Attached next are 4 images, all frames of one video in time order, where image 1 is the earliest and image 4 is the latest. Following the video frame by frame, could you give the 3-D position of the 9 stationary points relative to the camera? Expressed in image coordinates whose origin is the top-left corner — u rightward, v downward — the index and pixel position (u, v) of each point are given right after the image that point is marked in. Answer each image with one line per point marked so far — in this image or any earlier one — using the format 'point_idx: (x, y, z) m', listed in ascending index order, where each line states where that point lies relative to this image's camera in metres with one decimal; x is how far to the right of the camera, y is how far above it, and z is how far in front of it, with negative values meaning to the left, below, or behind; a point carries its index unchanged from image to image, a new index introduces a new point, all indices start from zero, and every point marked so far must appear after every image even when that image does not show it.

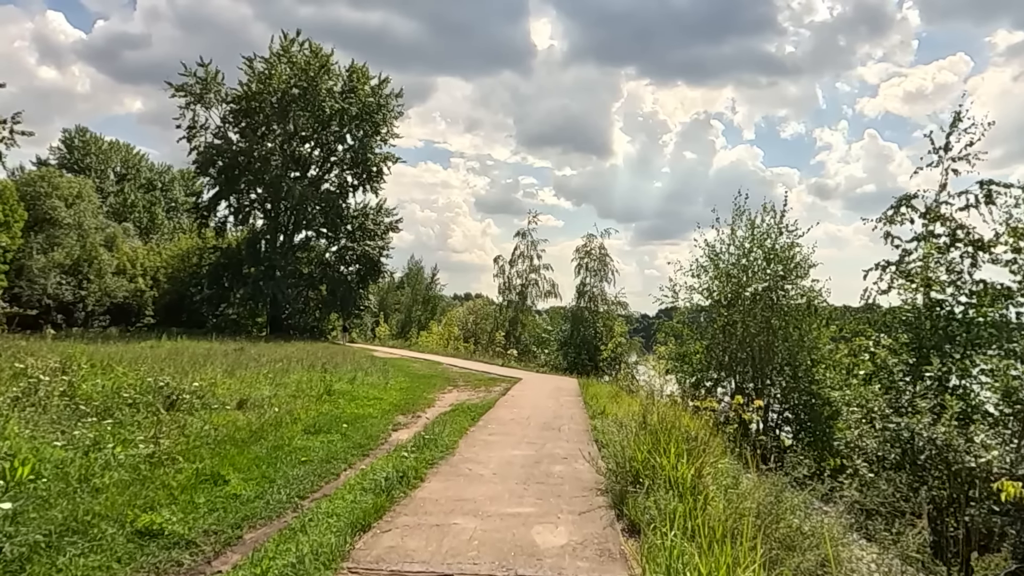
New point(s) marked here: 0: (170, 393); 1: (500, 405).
0: (-4.6, -1.4, +8.7) m
1: (-0.2, -2.2, +12.2) m
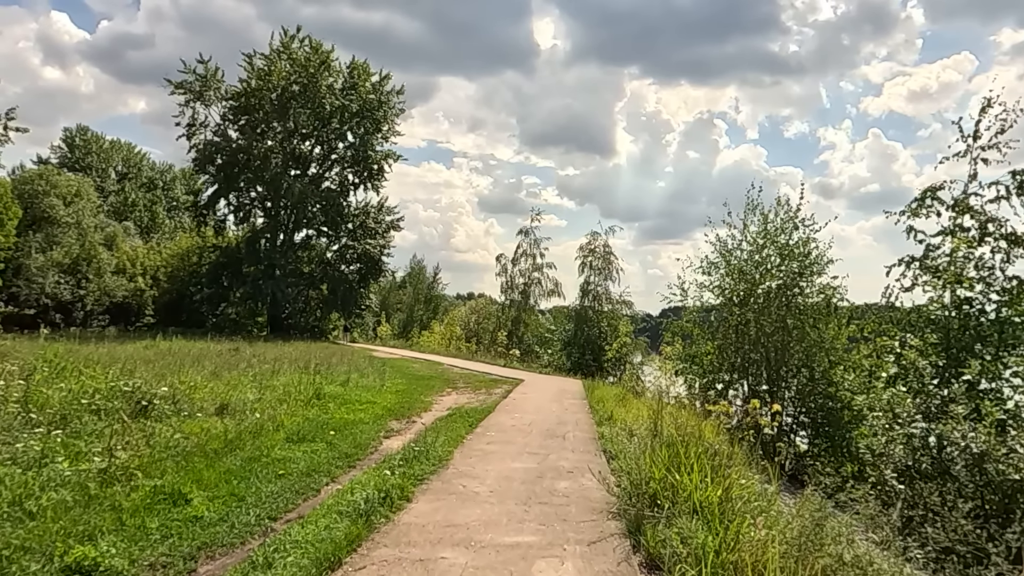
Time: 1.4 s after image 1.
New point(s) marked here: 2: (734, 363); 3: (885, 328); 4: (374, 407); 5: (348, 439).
0: (-4.6, -1.4, +8.0) m
1: (-0.2, -2.2, +11.4) m
2: (+5.1, -1.7, +14.9) m
3: (+7.2, -0.8, +12.5) m
4: (-2.4, -2.1, +11.4) m
5: (-2.2, -2.0, +8.6) m
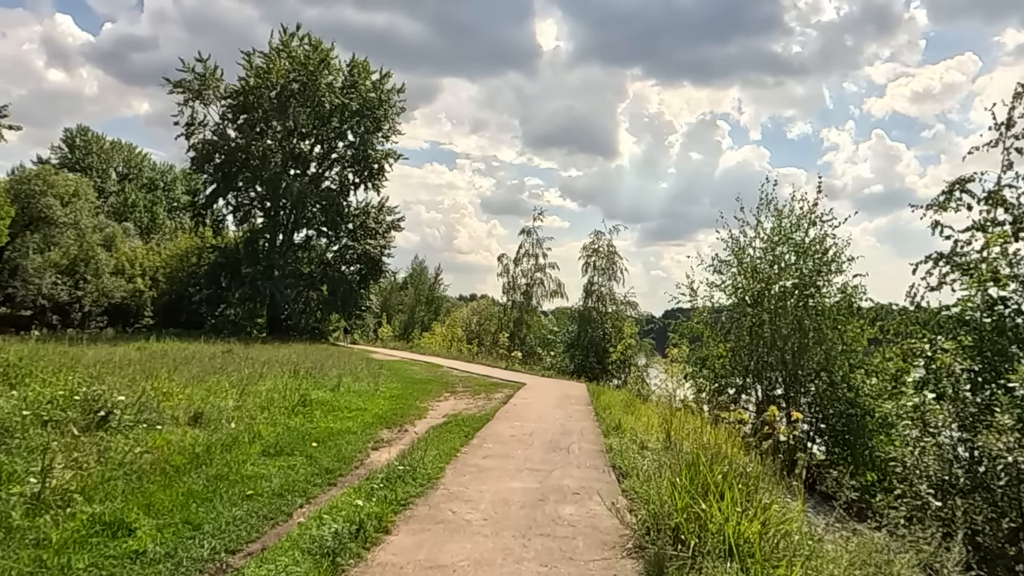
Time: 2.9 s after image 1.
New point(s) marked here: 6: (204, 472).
0: (-4.6, -1.3, +7.2) m
1: (-0.2, -2.1, +10.7) m
2: (+5.1, -1.7, +14.1) m
3: (+7.2, -0.8, +11.7) m
4: (-2.4, -2.1, +10.6) m
5: (-2.2, -2.0, +7.8) m
6: (-3.0, -1.8, +6.3) m
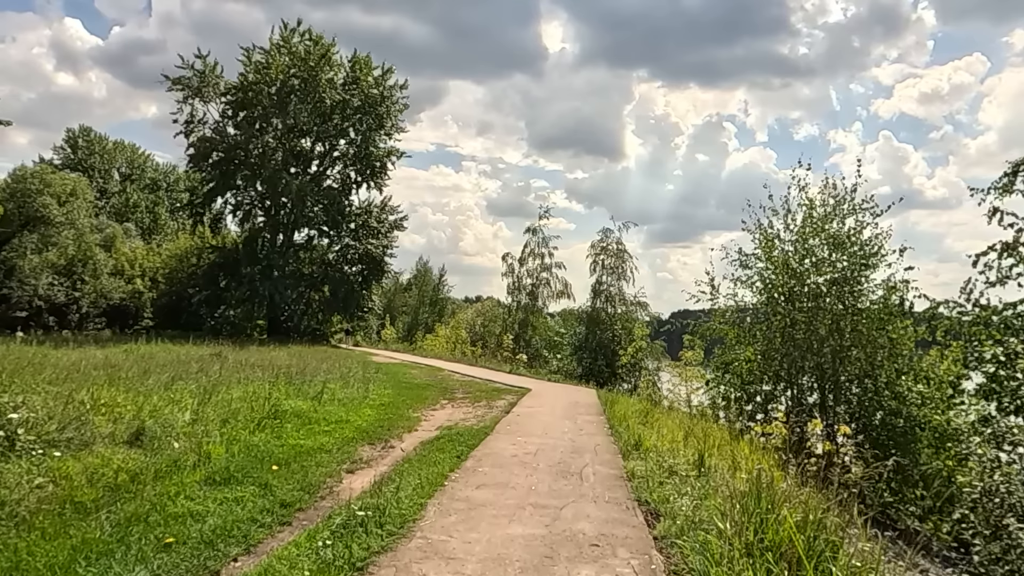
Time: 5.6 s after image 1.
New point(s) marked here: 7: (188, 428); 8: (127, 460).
0: (-4.6, -1.2, +5.9) m
1: (-0.2, -2.1, +9.3) m
2: (+5.2, -1.6, +12.7) m
3: (+7.3, -0.7, +10.3) m
4: (-2.4, -2.0, +9.2) m
5: (-2.2, -1.9, +6.5) m
6: (-3.0, -1.7, +4.9) m
7: (-3.8, -1.7, +7.7) m
8: (-3.6, -1.6, +6.2) m
